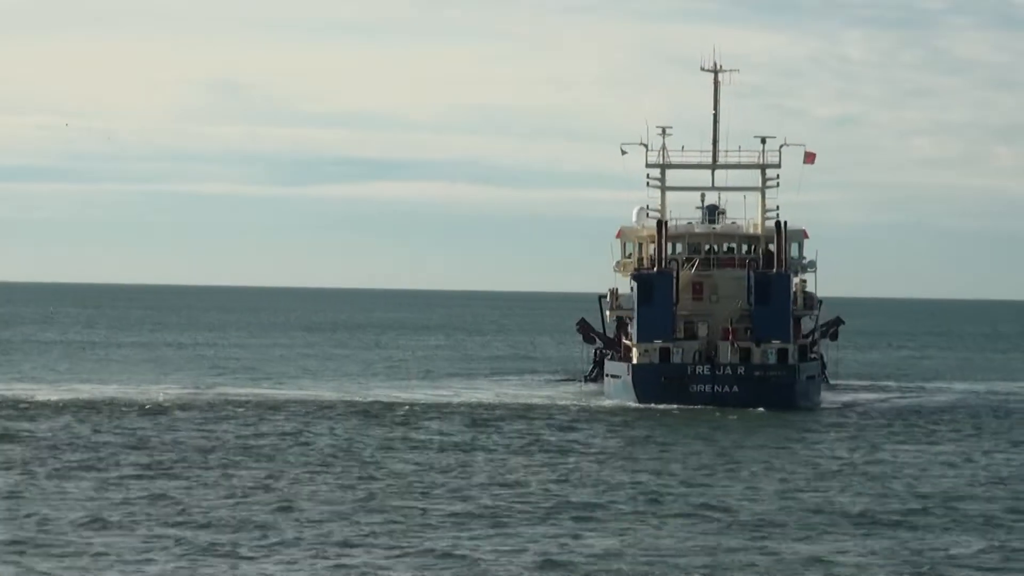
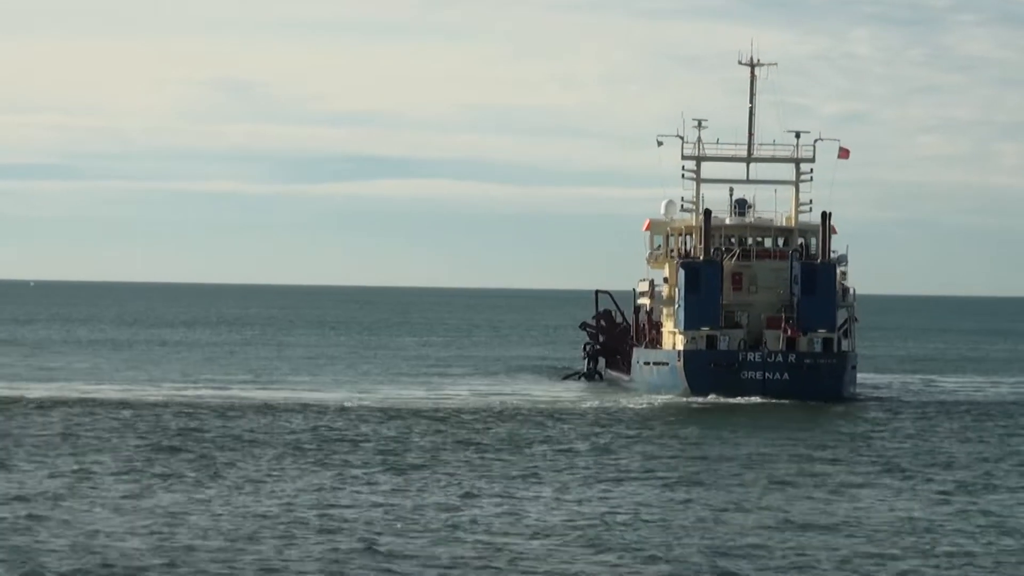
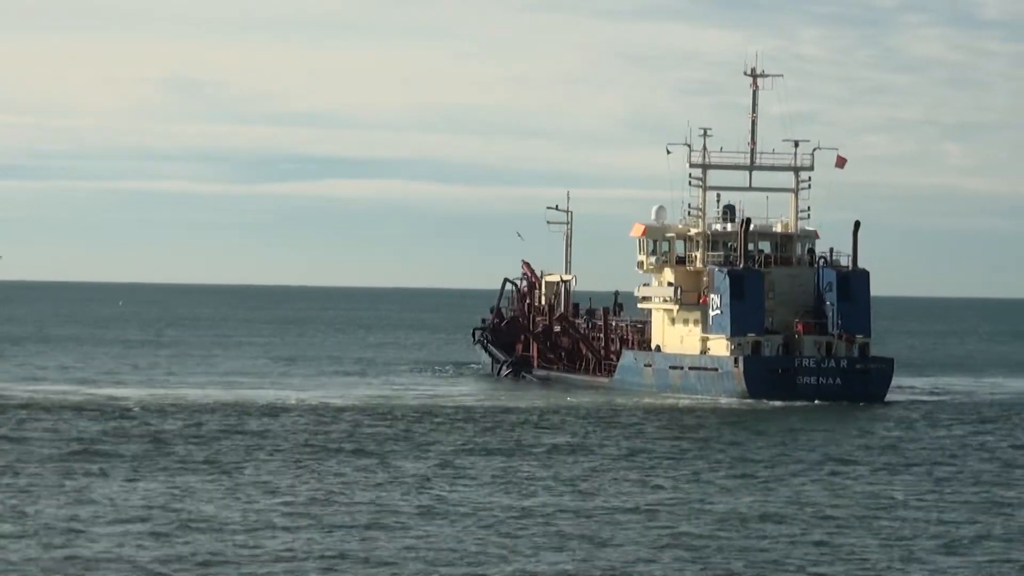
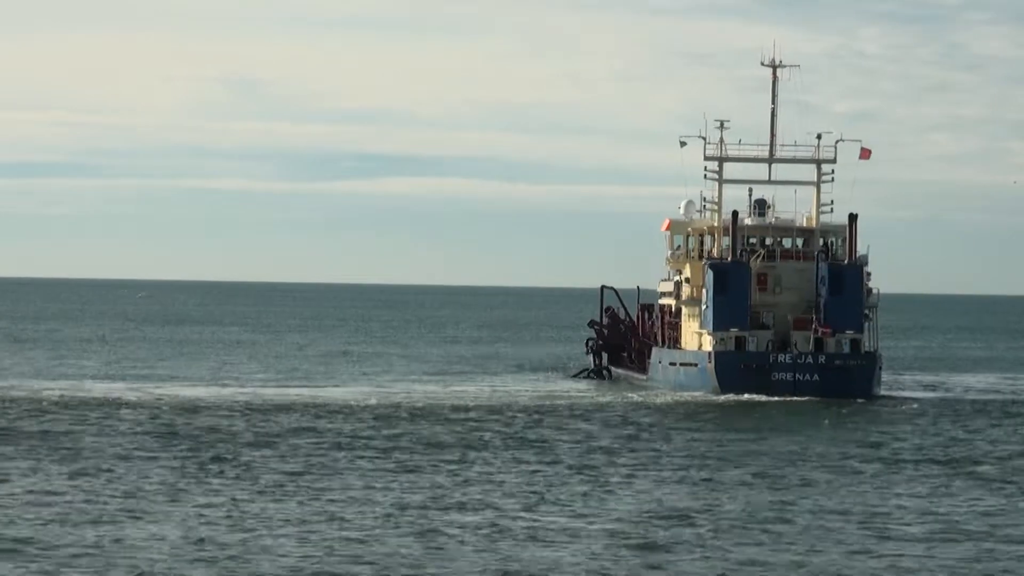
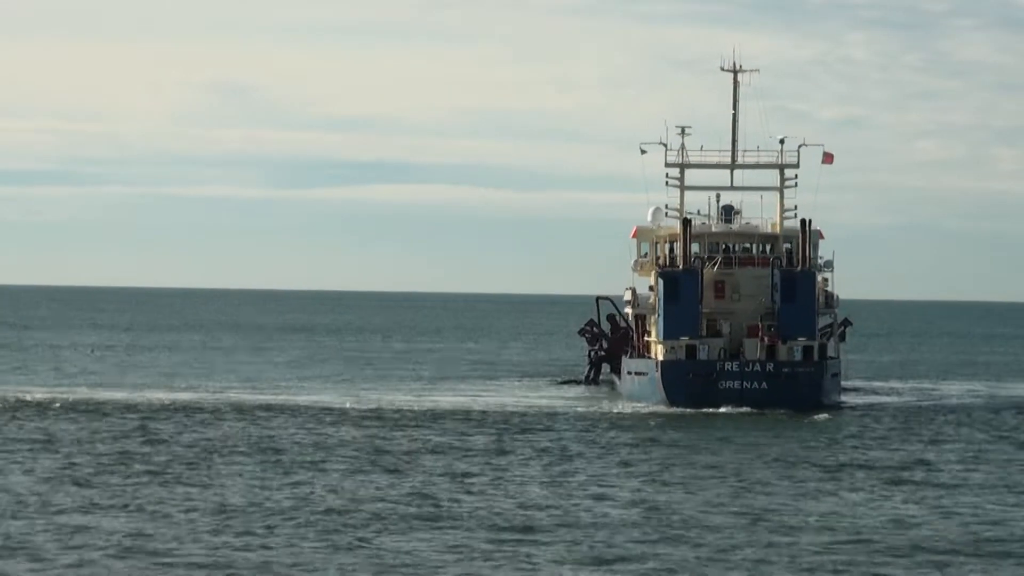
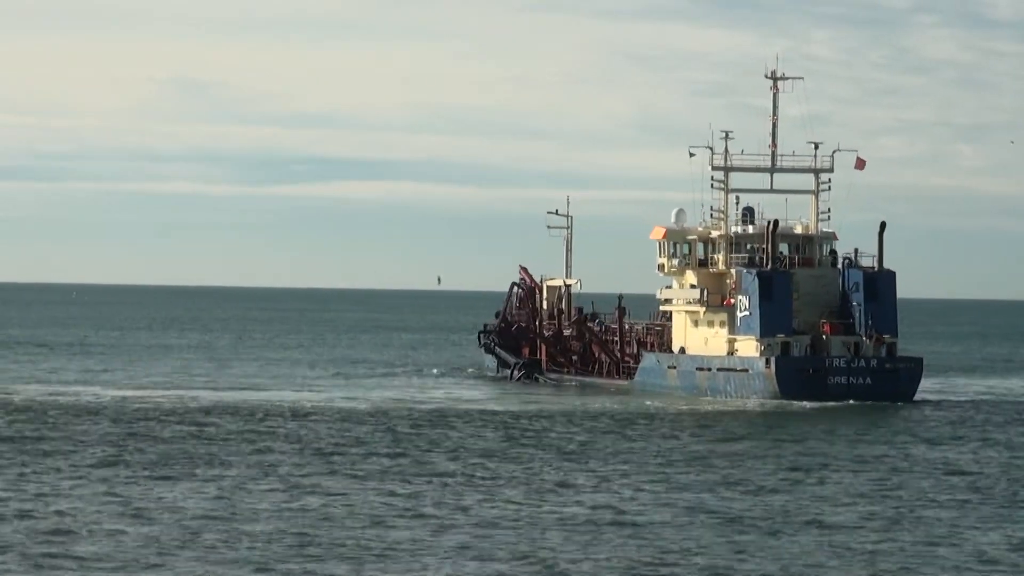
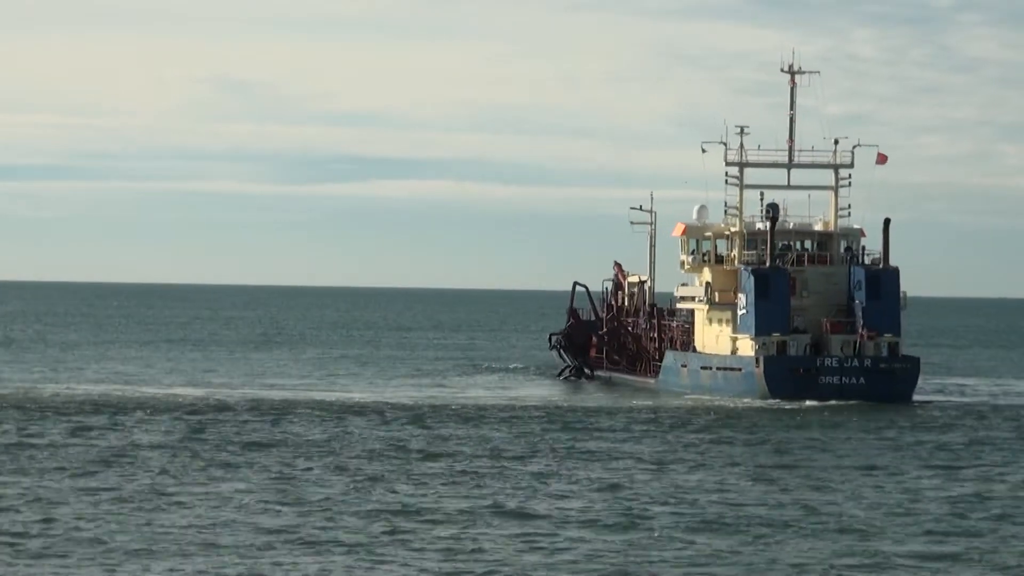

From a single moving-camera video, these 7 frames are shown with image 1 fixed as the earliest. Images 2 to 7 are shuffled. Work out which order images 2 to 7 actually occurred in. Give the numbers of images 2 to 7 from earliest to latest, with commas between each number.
5, 2, 4, 7, 3, 6
